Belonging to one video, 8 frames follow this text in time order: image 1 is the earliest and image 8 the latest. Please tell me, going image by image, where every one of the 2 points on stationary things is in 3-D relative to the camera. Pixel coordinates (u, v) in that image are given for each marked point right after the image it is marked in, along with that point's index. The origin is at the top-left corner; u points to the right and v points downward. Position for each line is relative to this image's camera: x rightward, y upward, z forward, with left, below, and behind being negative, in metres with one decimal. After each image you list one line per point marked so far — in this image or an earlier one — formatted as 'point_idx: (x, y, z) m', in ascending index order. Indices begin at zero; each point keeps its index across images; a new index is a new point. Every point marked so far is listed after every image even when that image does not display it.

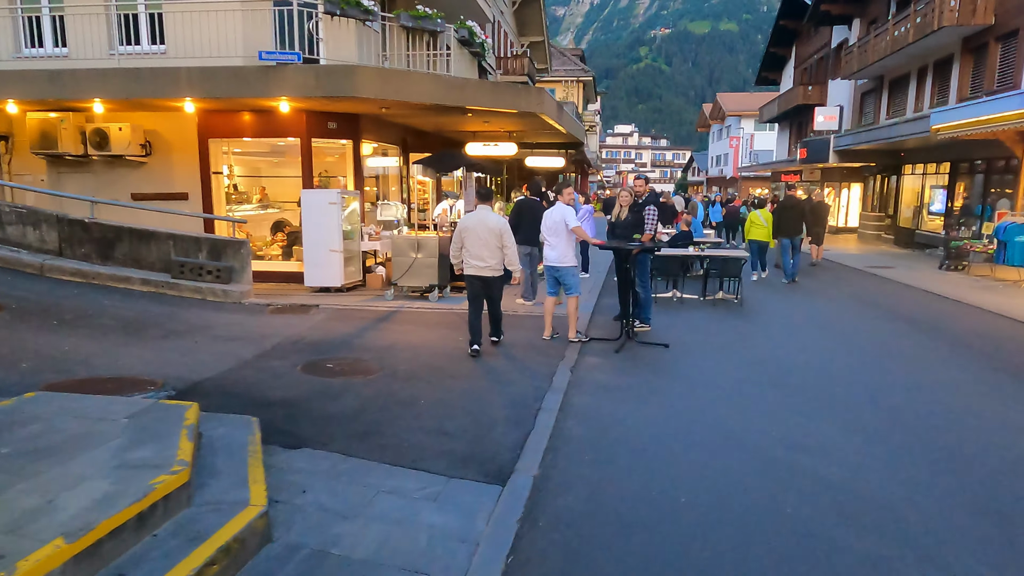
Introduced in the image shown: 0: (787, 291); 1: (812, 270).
0: (+5.3, 0.0, +13.1) m
1: (+7.9, +0.5, +17.6) m
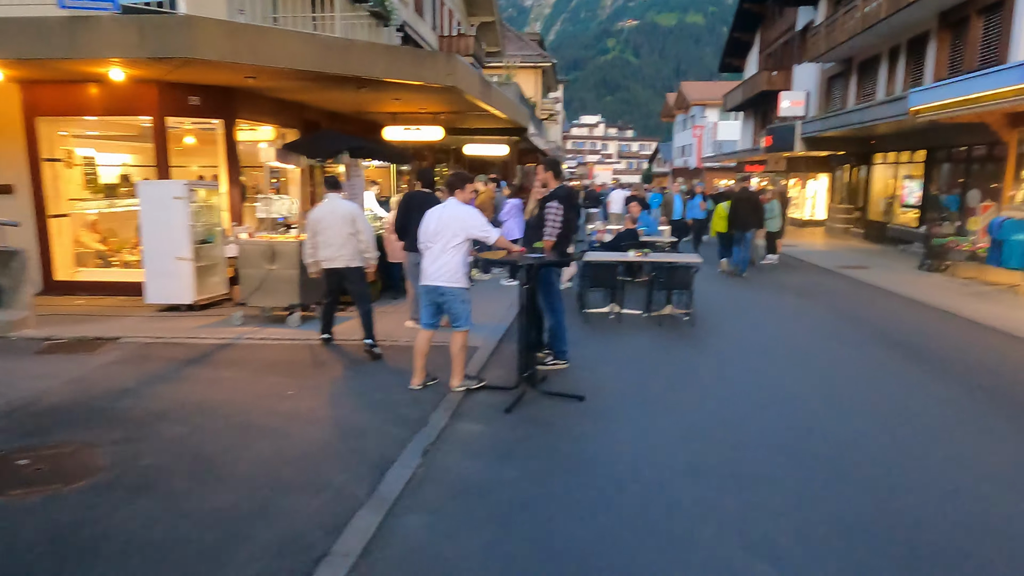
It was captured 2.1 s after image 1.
0: (+3.9, -0.1, +11.0) m
1: (+6.2, +0.5, +15.6) m
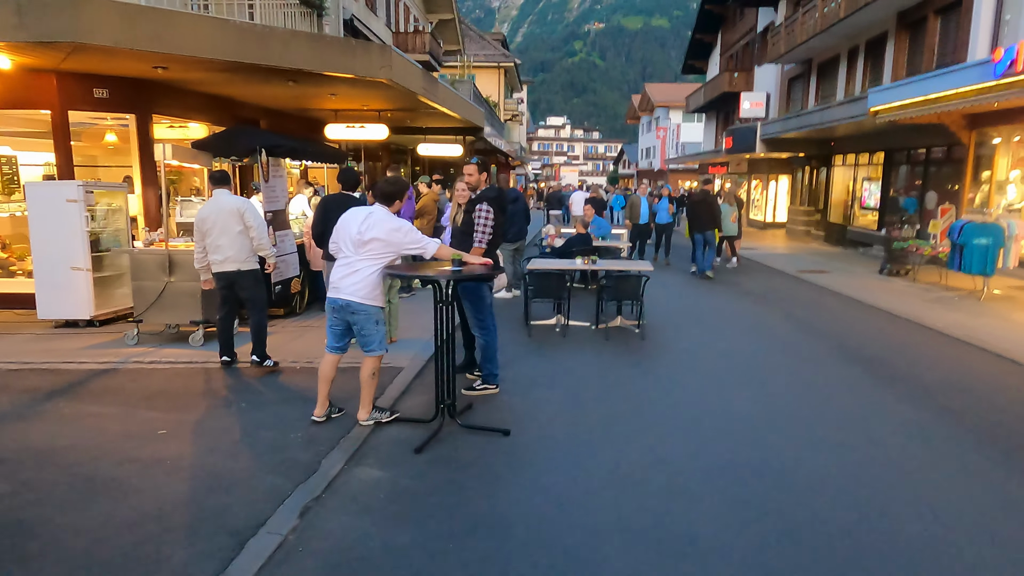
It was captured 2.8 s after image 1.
0: (+3.0, -0.3, +10.4) m
1: (+5.1, +0.3, +15.1) m
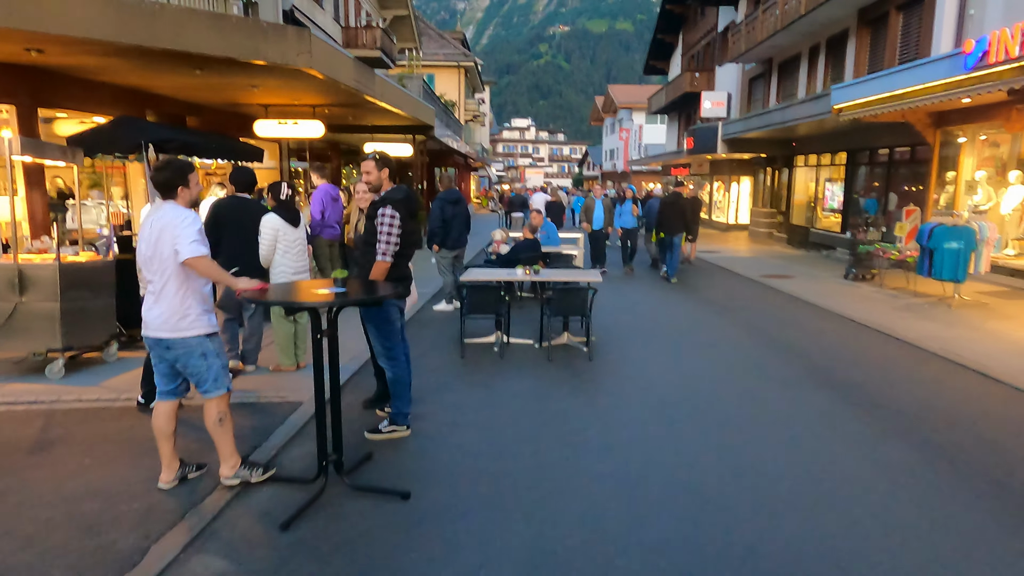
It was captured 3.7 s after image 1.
0: (+2.1, -0.4, +9.5) m
1: (+4.0, +0.2, +14.3) m
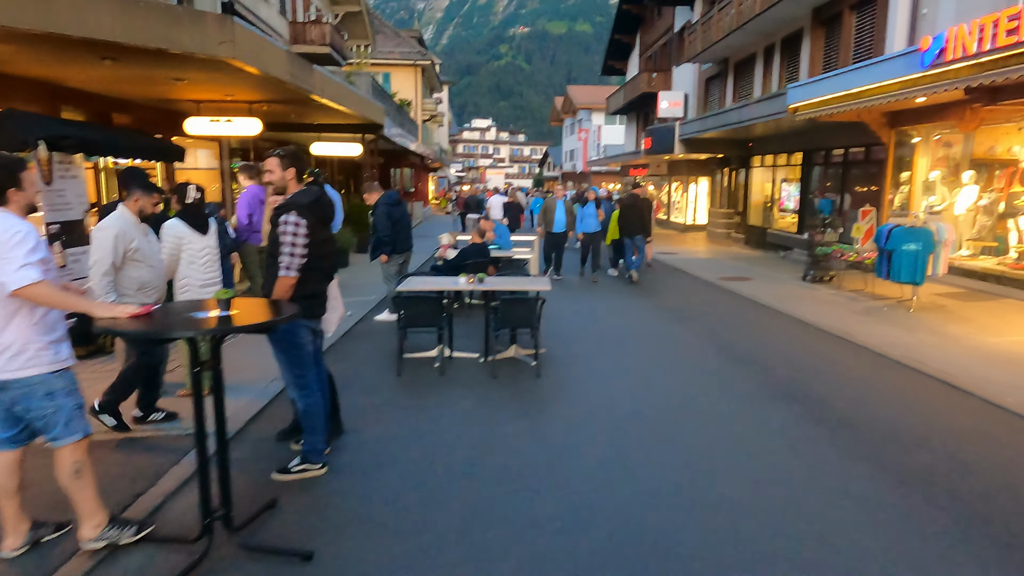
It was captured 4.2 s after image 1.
0: (+1.4, -0.5, +9.1) m
1: (+3.0, +0.1, +14.0) m
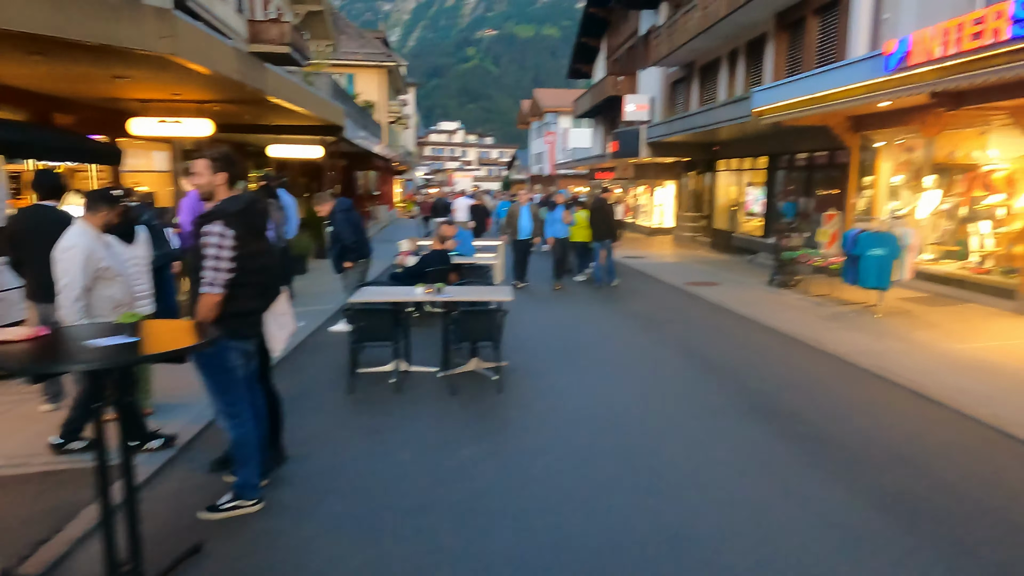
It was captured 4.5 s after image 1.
0: (+0.9, -0.6, +8.8) m
1: (+2.3, 0.0, +13.7) m
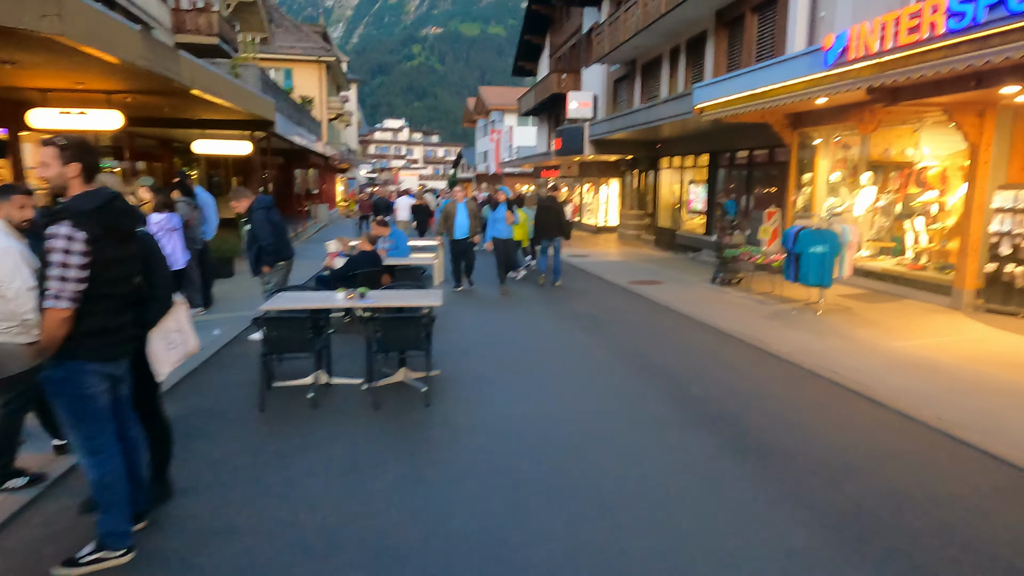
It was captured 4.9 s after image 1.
0: (+0.1, -0.6, +8.4) m
1: (+1.1, 0.0, +13.4) m
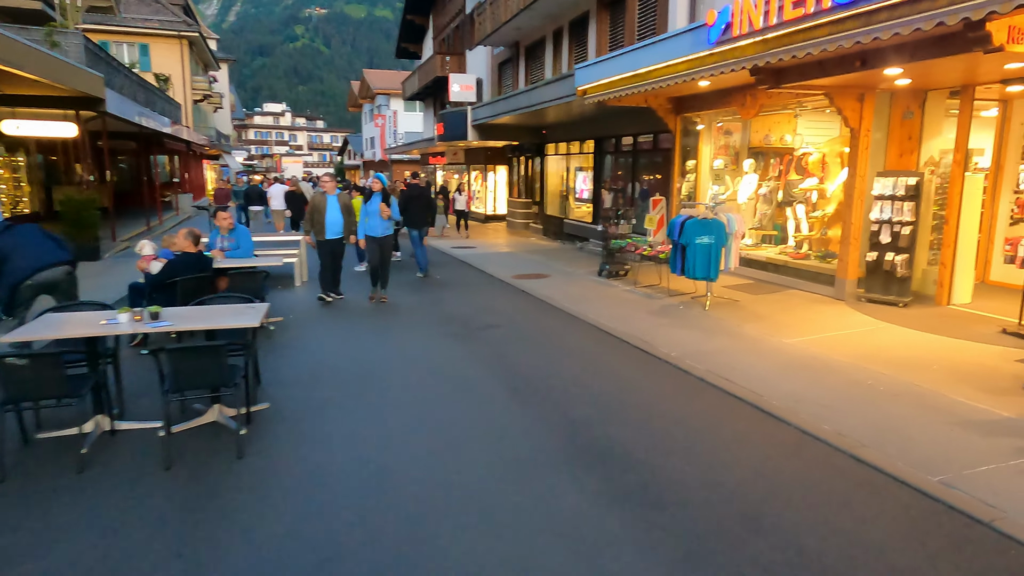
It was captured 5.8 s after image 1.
0: (-1.4, -0.7, +7.2) m
1: (-1.2, +0.1, +12.3) m
